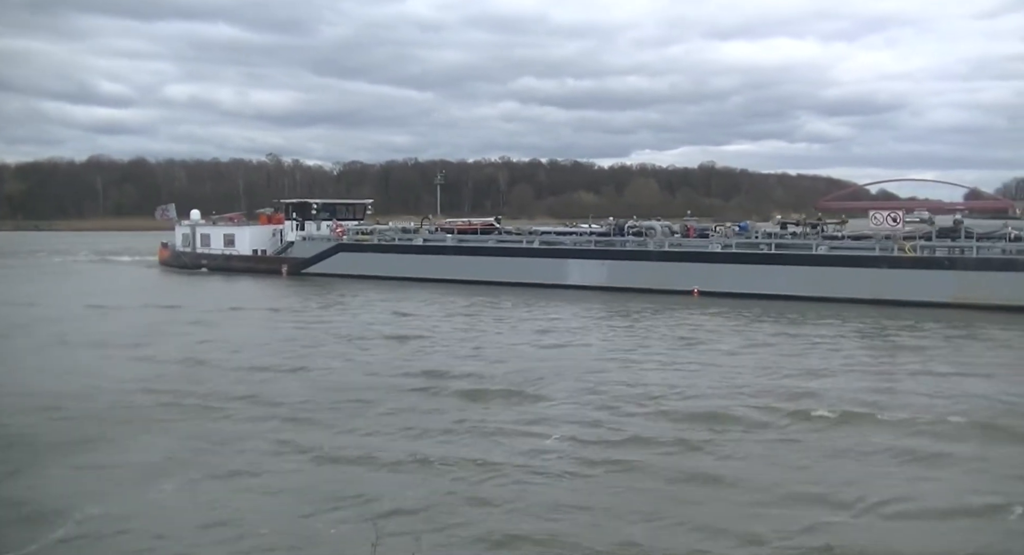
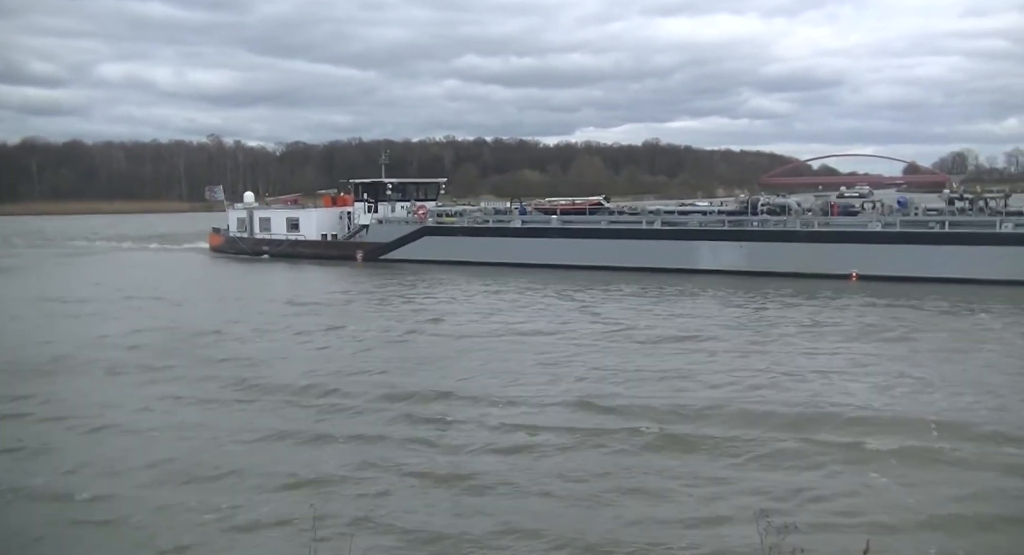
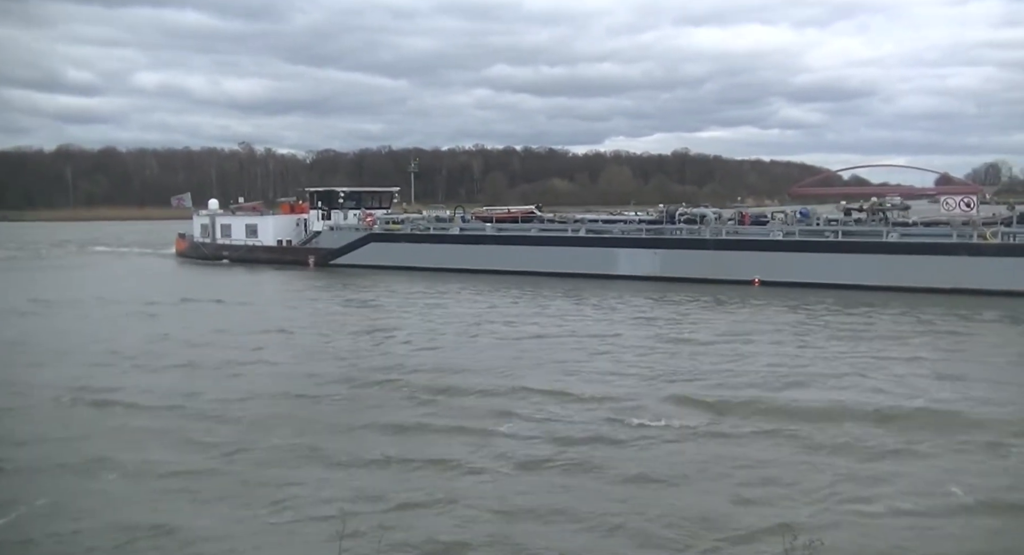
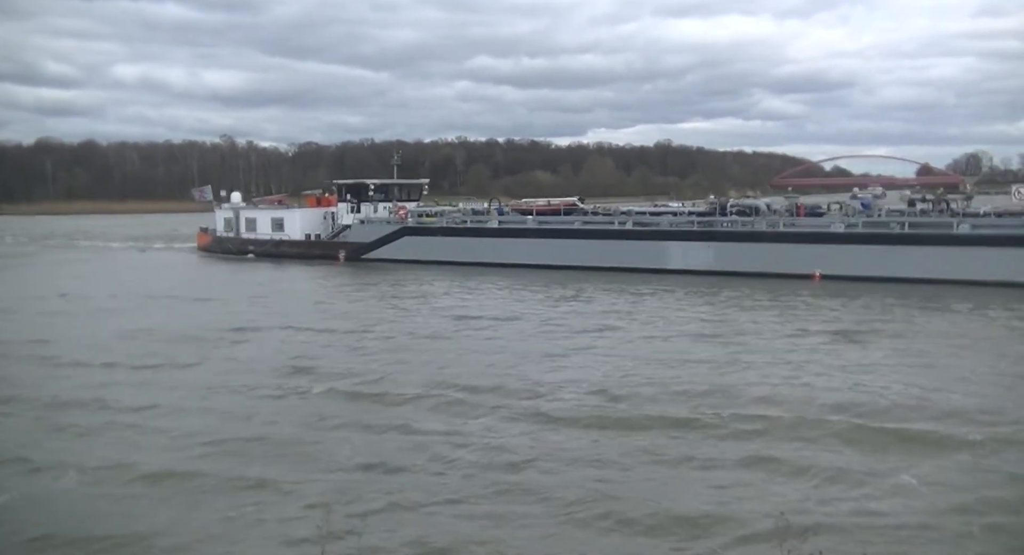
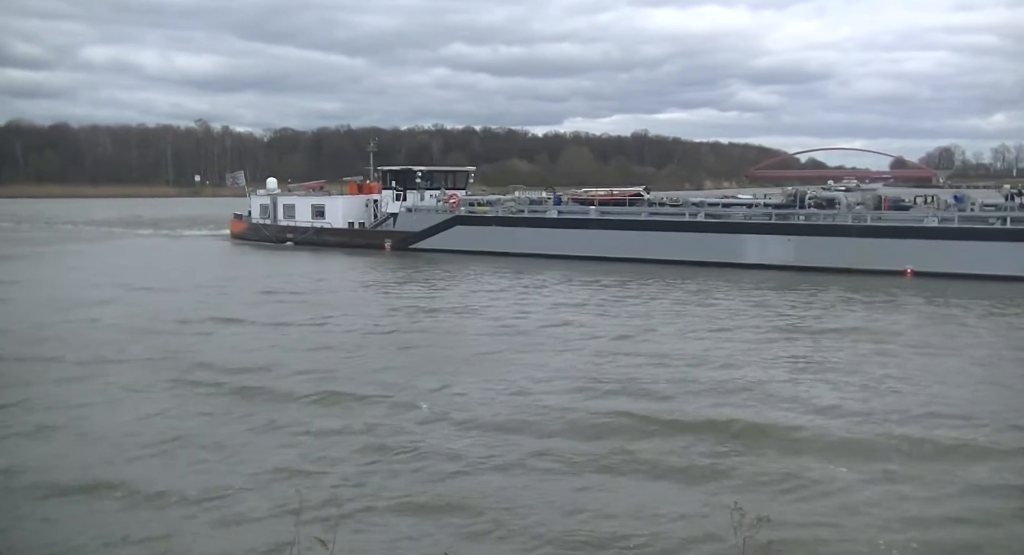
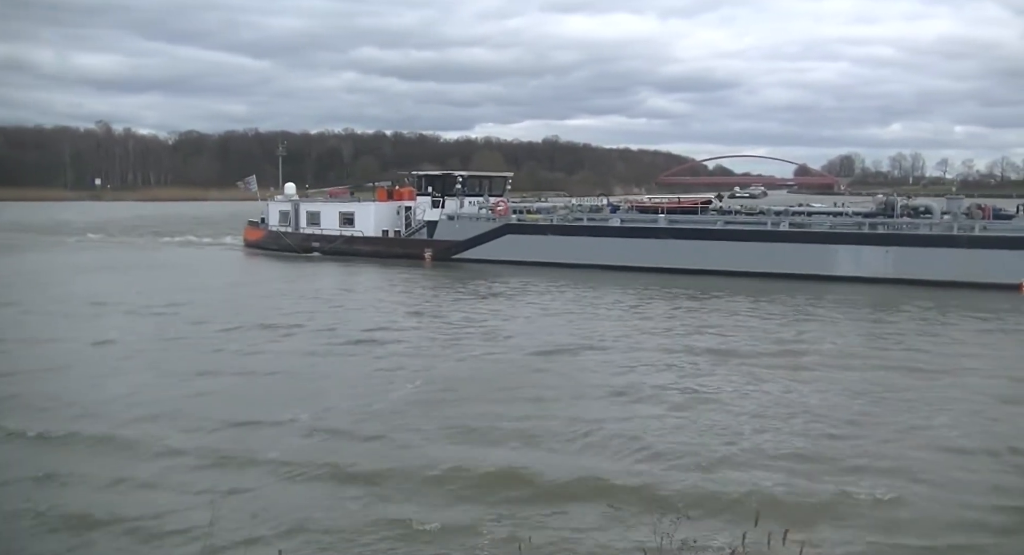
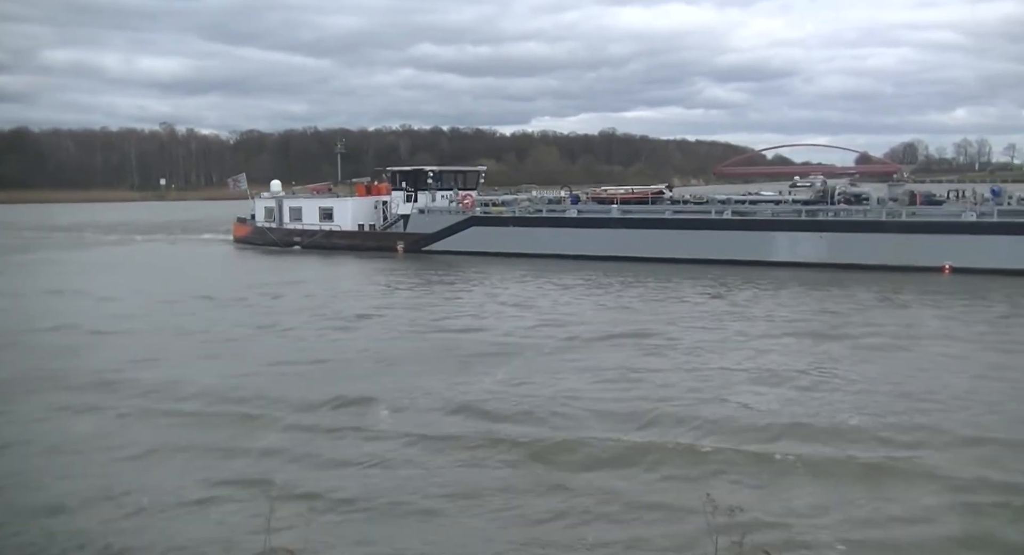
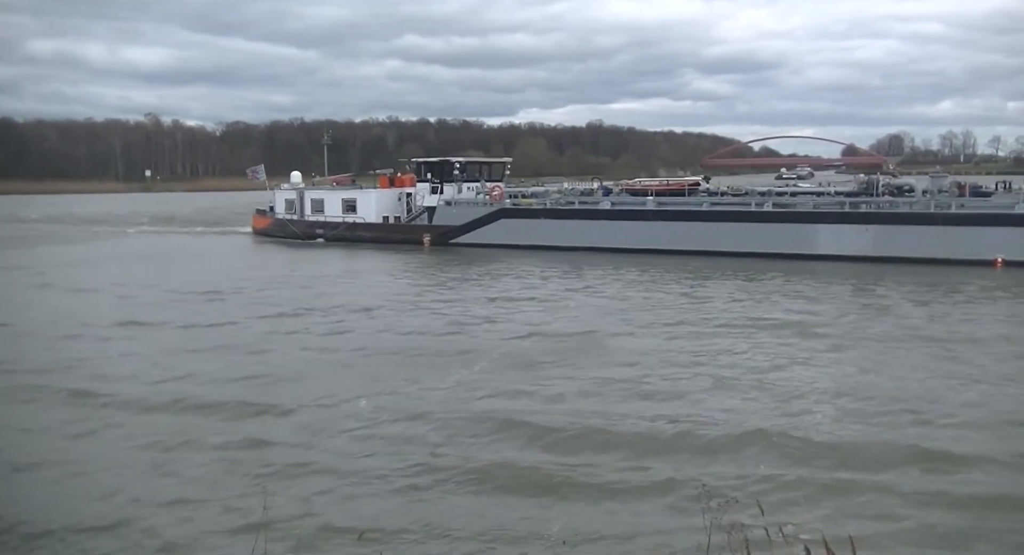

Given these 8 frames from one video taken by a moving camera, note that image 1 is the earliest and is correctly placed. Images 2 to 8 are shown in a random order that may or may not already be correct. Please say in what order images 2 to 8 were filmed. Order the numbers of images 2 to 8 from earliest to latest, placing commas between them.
3, 4, 2, 5, 7, 8, 6
